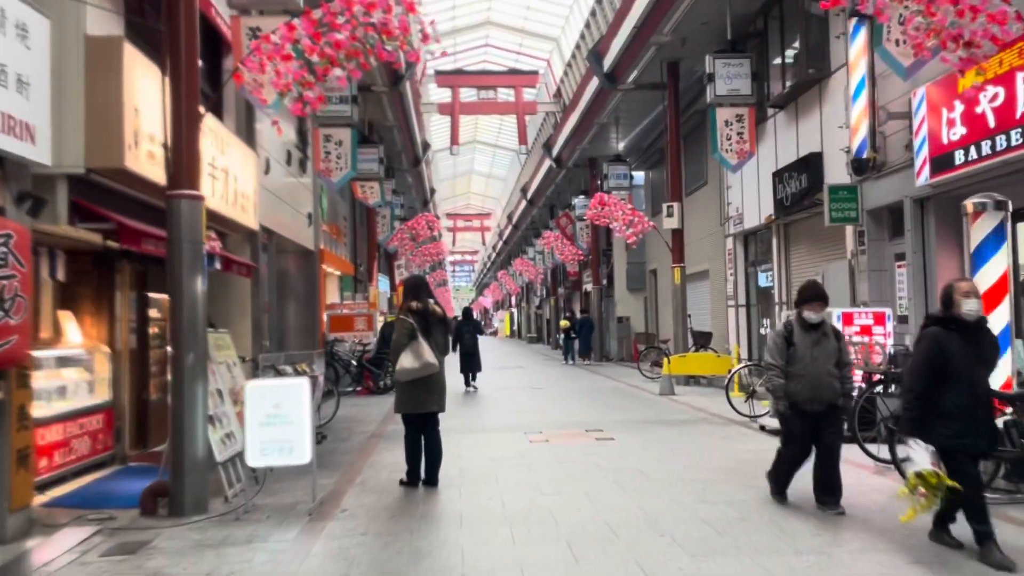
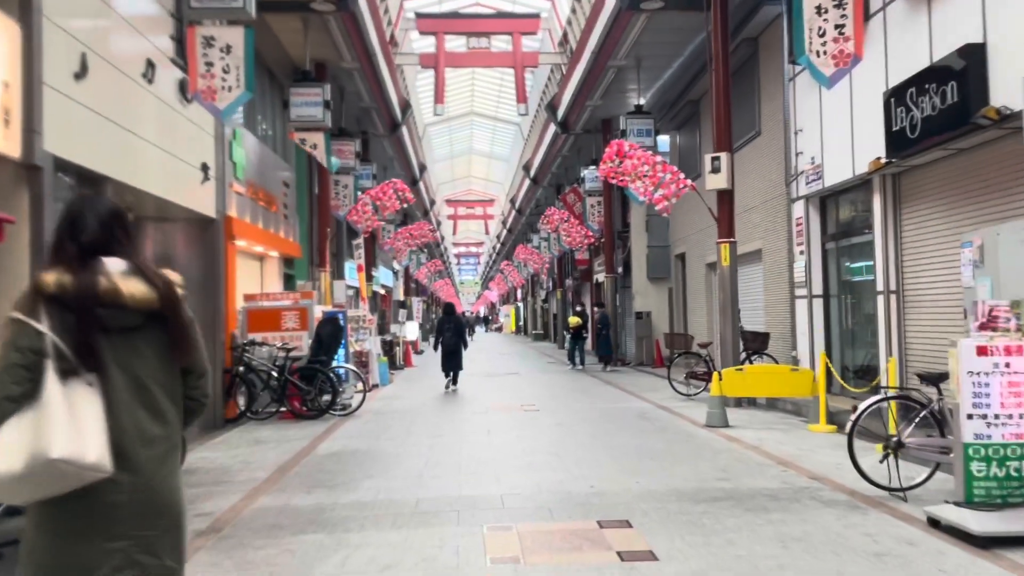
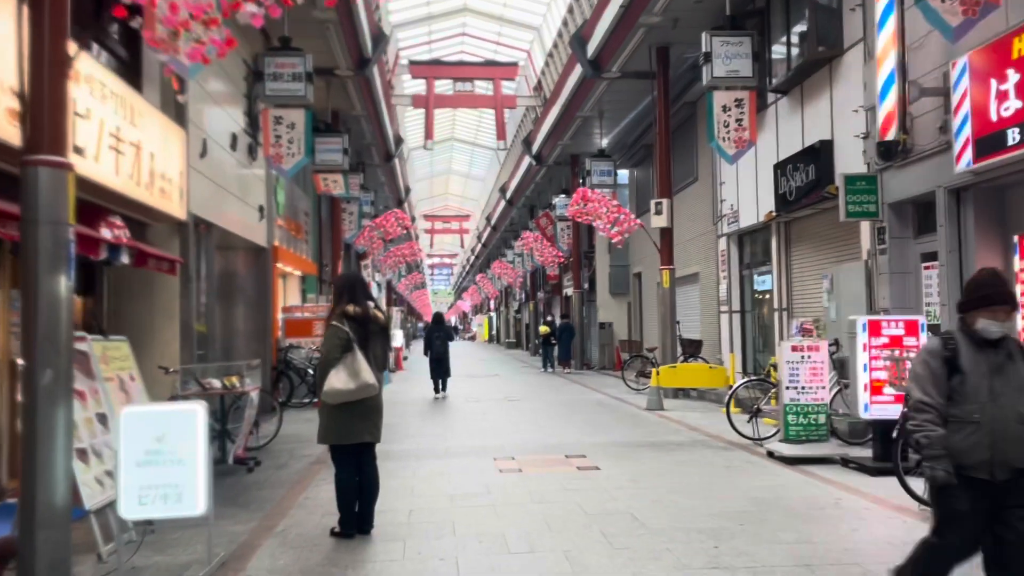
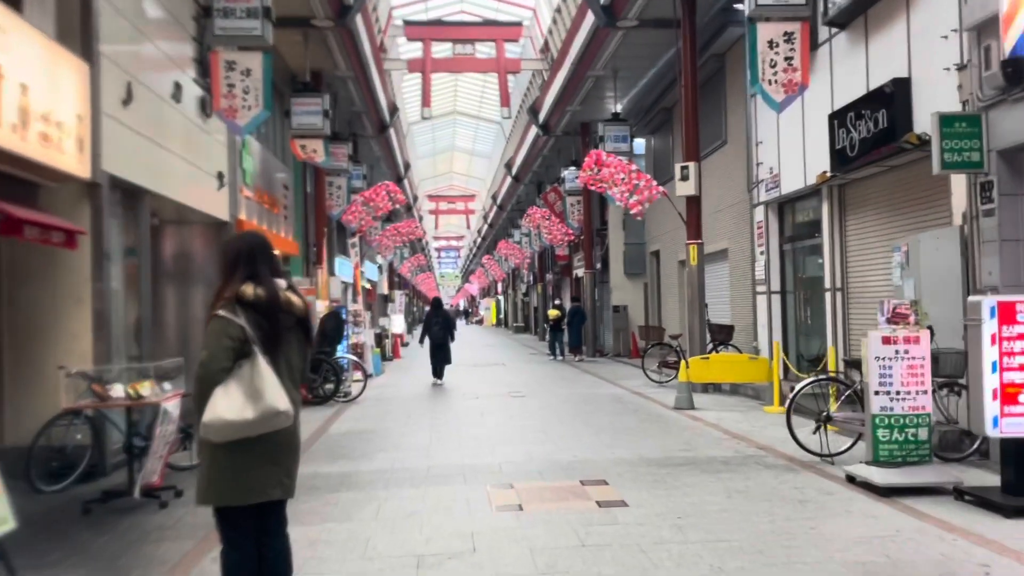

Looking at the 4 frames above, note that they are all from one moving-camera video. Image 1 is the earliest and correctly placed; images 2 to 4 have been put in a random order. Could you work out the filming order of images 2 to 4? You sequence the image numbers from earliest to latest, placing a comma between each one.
3, 4, 2
